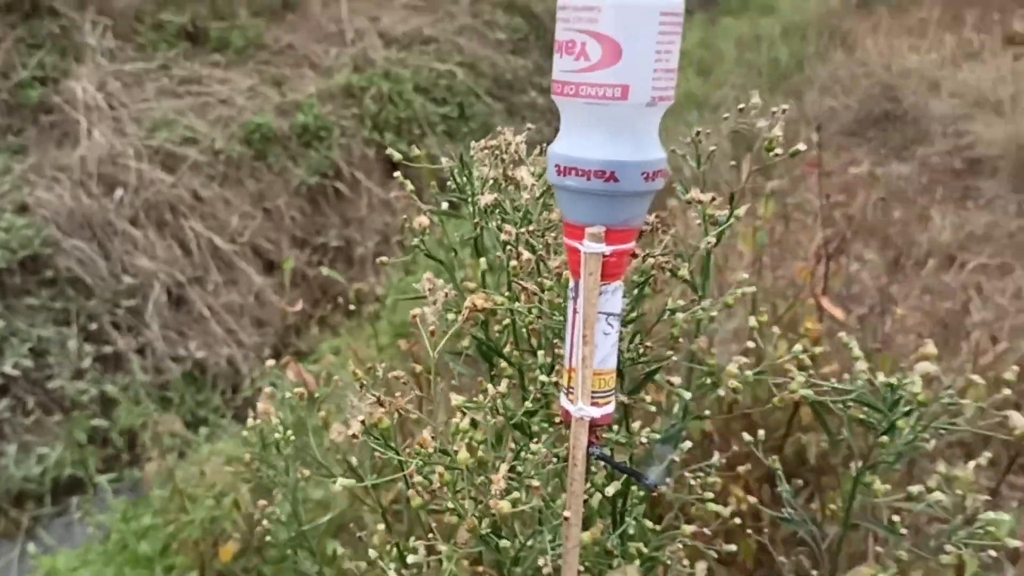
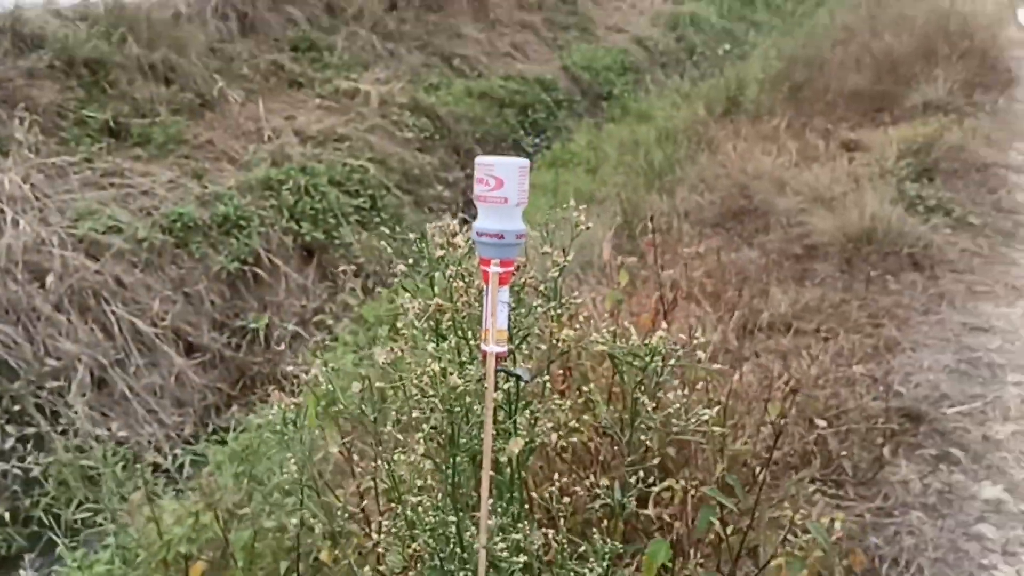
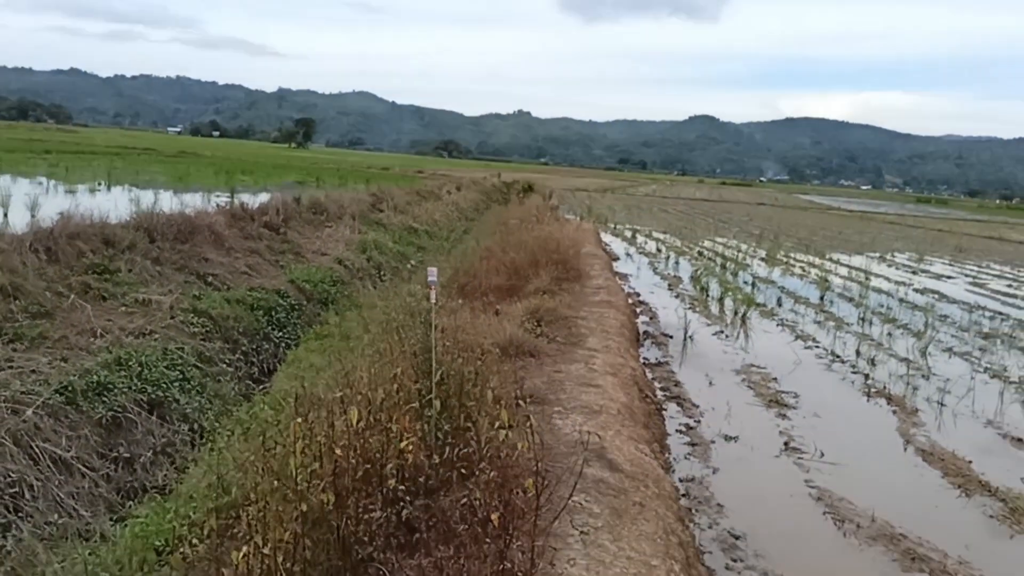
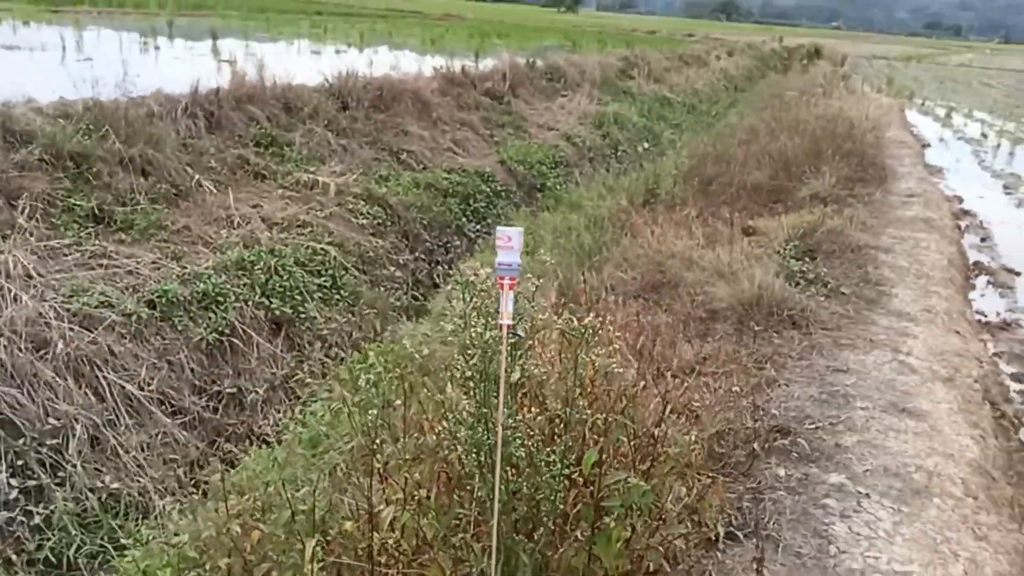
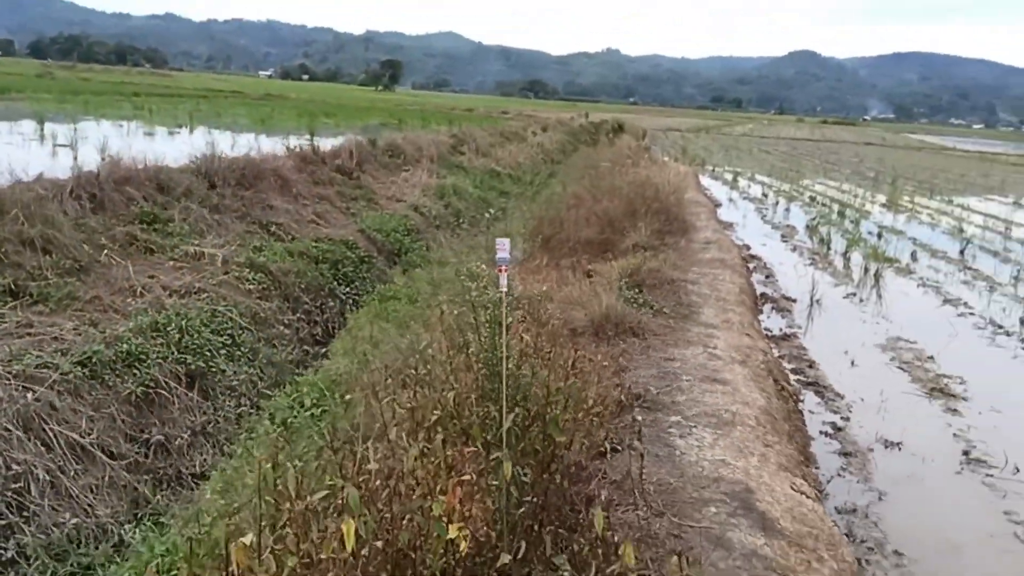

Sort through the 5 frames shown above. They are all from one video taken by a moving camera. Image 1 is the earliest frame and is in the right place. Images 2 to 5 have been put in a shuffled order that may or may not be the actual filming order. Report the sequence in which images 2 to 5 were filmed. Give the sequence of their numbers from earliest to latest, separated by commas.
2, 4, 5, 3
